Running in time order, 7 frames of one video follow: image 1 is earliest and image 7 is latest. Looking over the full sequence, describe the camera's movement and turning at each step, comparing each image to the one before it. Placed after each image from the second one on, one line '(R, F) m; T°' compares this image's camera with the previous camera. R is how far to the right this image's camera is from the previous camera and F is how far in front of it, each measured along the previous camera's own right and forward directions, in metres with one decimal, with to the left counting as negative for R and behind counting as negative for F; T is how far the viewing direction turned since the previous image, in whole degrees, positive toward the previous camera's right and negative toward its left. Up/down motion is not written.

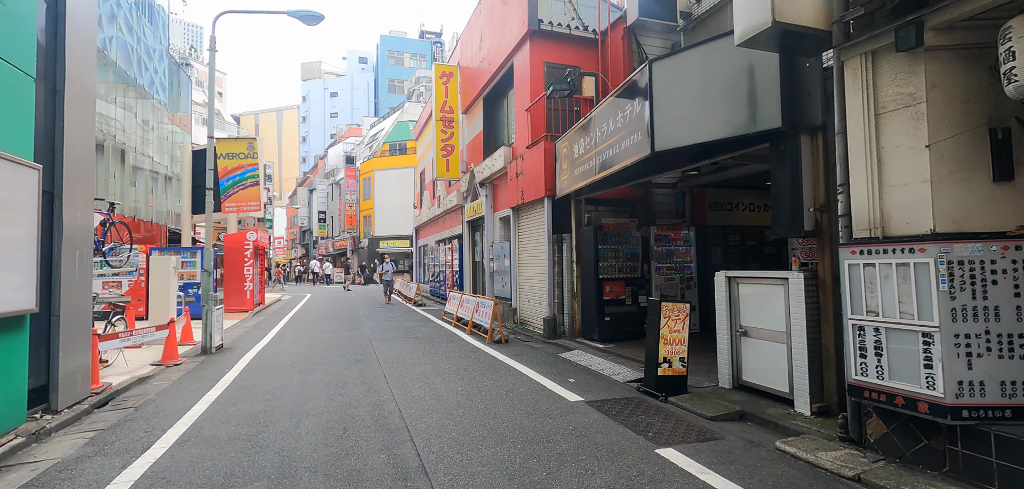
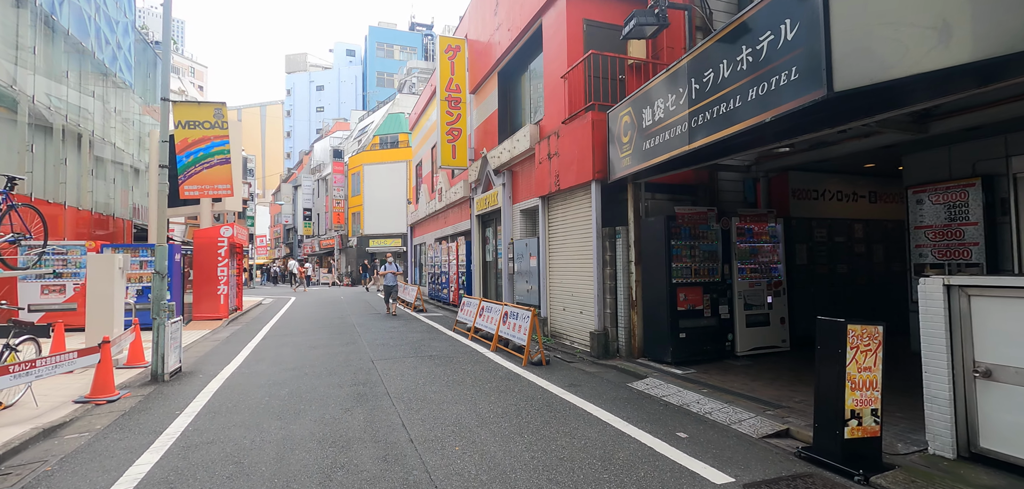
(-0.9, +2.1) m; +2°
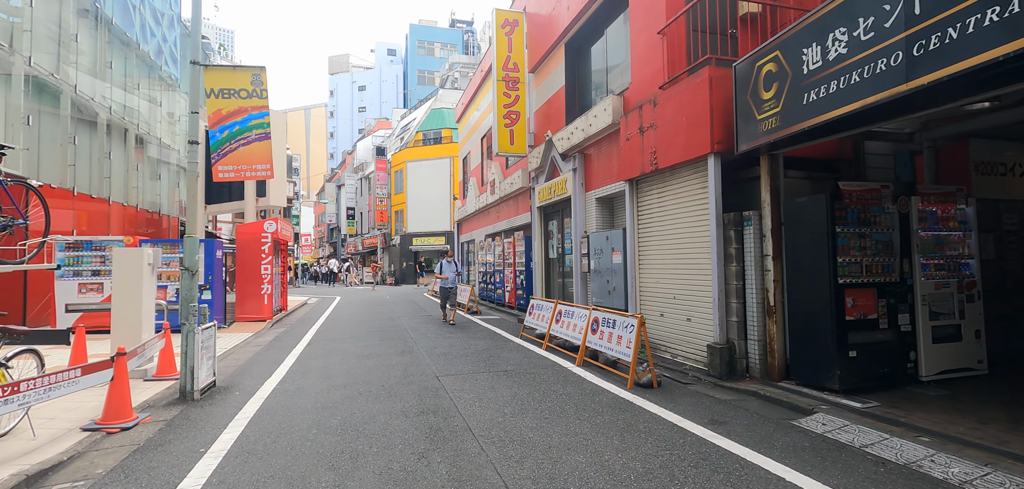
(-0.8, +1.6) m; -4°
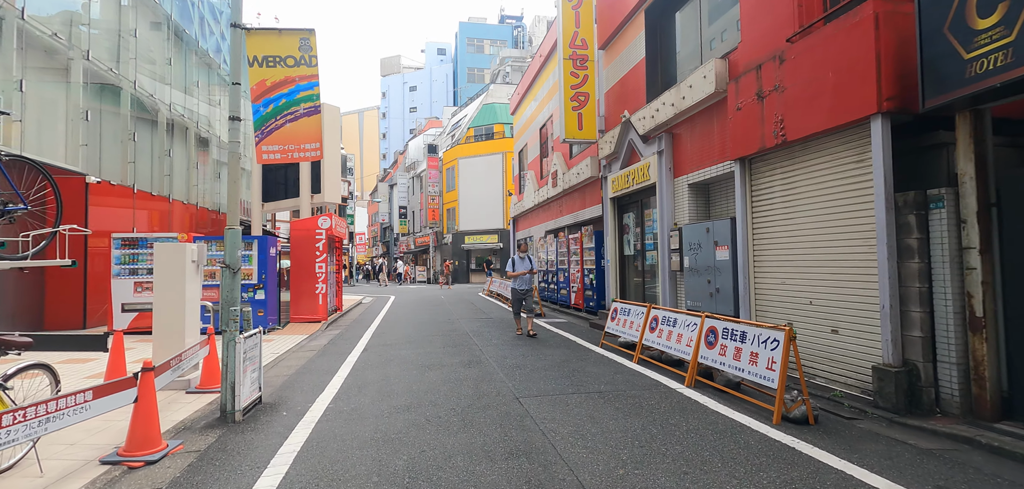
(-0.5, +1.3) m; -5°
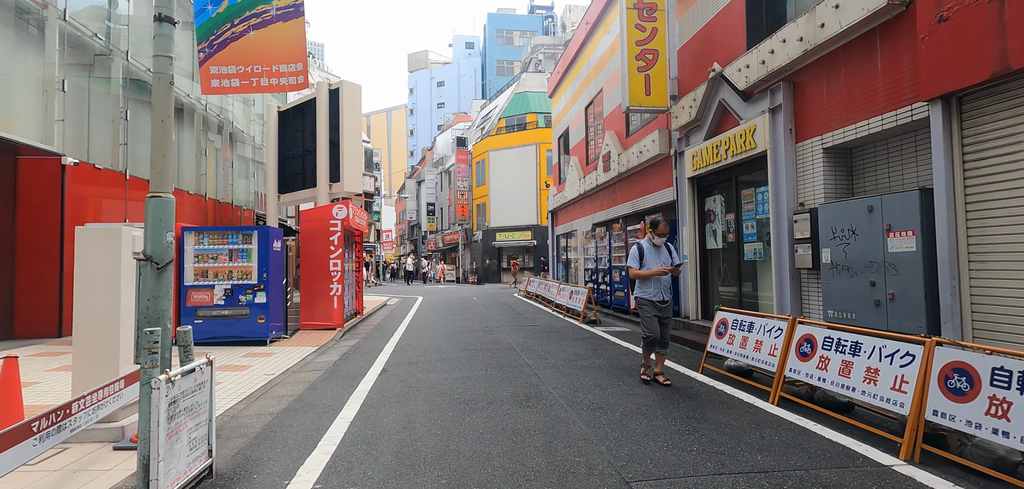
(-0.5, +2.3) m; -3°
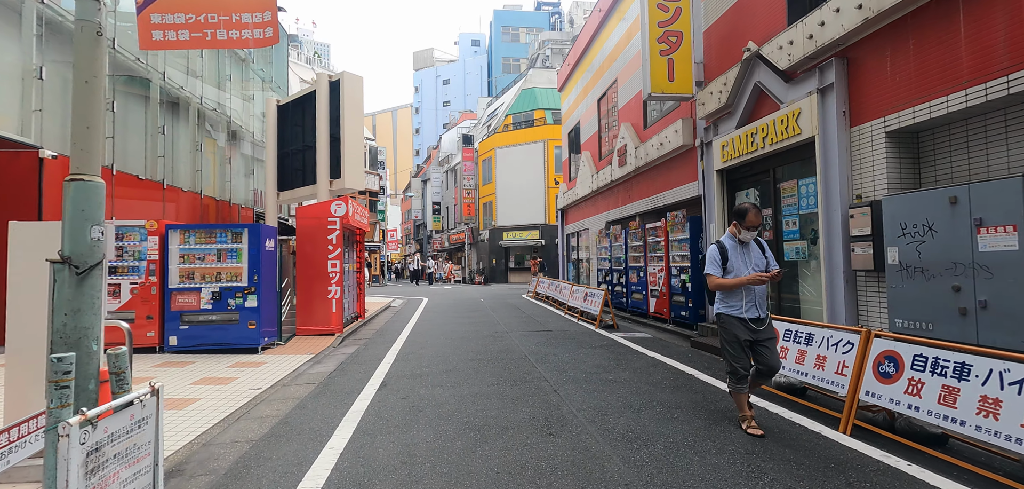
(-0.1, +0.8) m; -1°
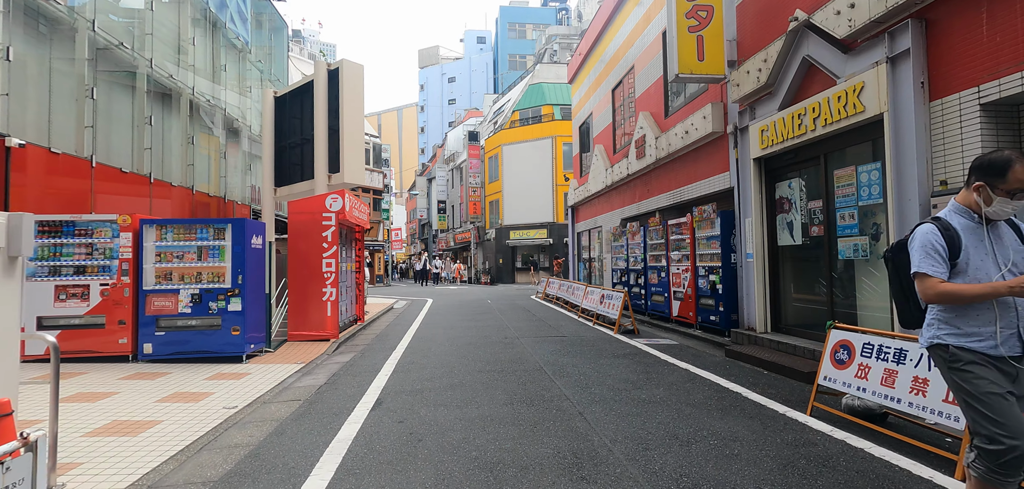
(-0.1, +0.9) m; -1°
